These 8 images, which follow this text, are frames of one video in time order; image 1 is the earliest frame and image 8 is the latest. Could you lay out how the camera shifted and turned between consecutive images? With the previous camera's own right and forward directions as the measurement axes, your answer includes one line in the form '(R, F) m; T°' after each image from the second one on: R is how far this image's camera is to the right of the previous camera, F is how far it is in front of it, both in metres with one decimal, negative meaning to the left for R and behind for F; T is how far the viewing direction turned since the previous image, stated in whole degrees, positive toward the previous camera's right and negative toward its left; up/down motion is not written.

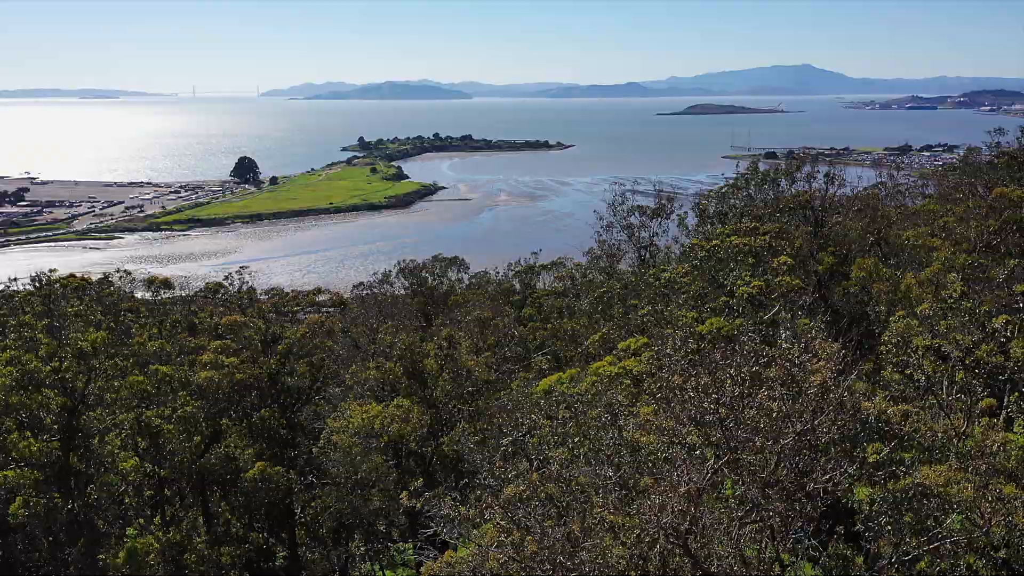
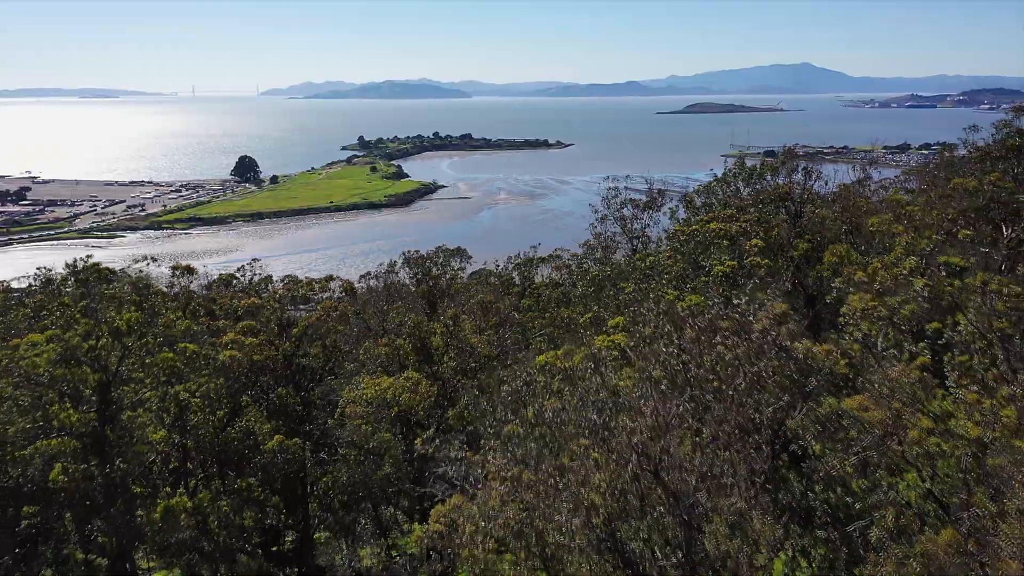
(0.0, -1.4) m; 0°
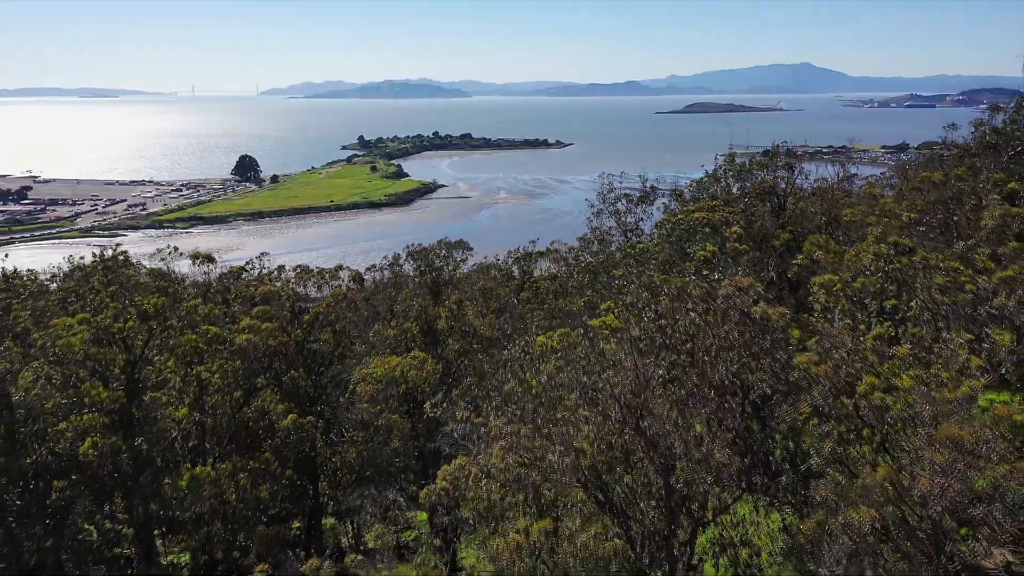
(0.0, -1.2) m; 0°
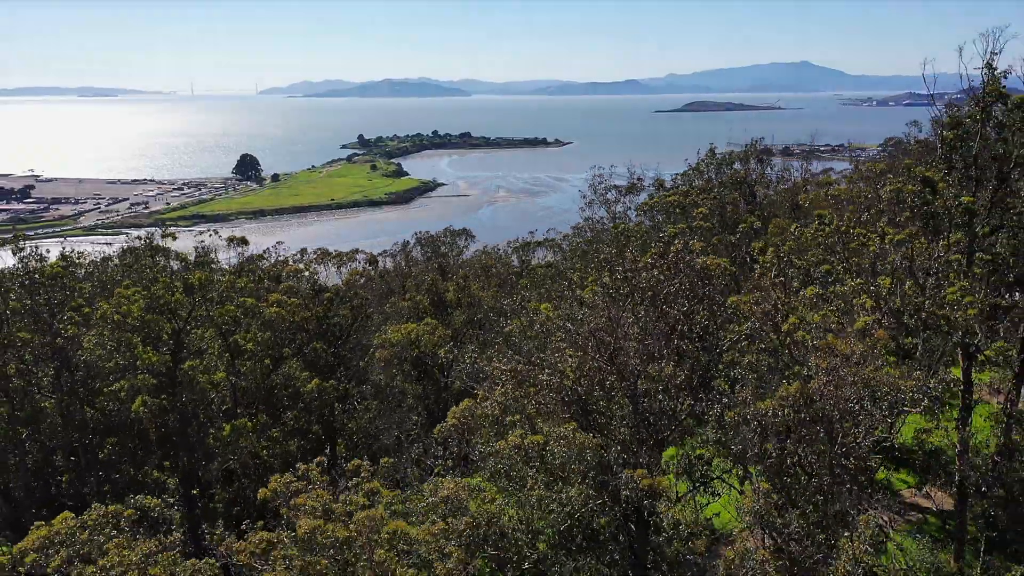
(0.0, -2.5) m; 0°
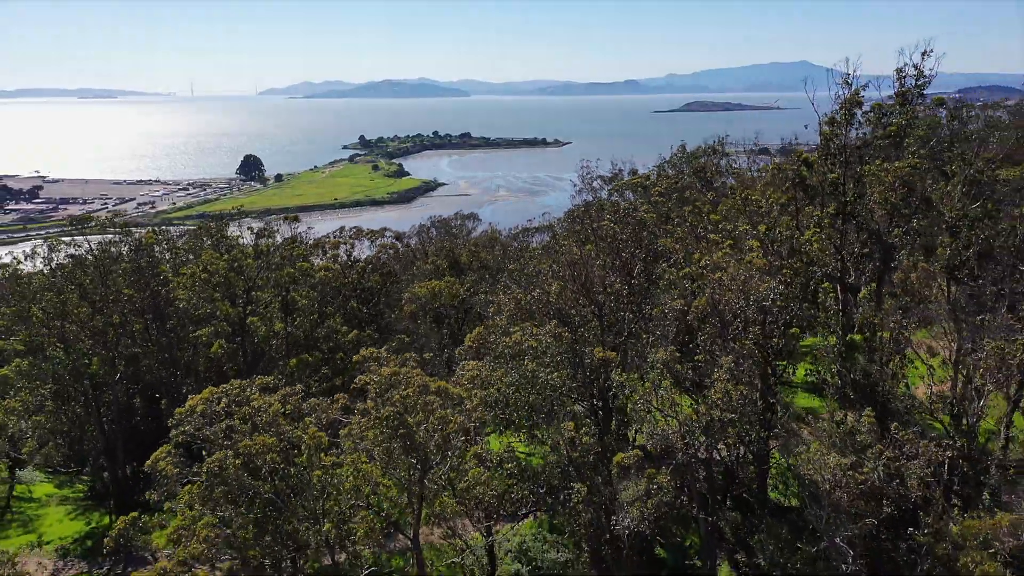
(0.0, -5.4) m; 0°
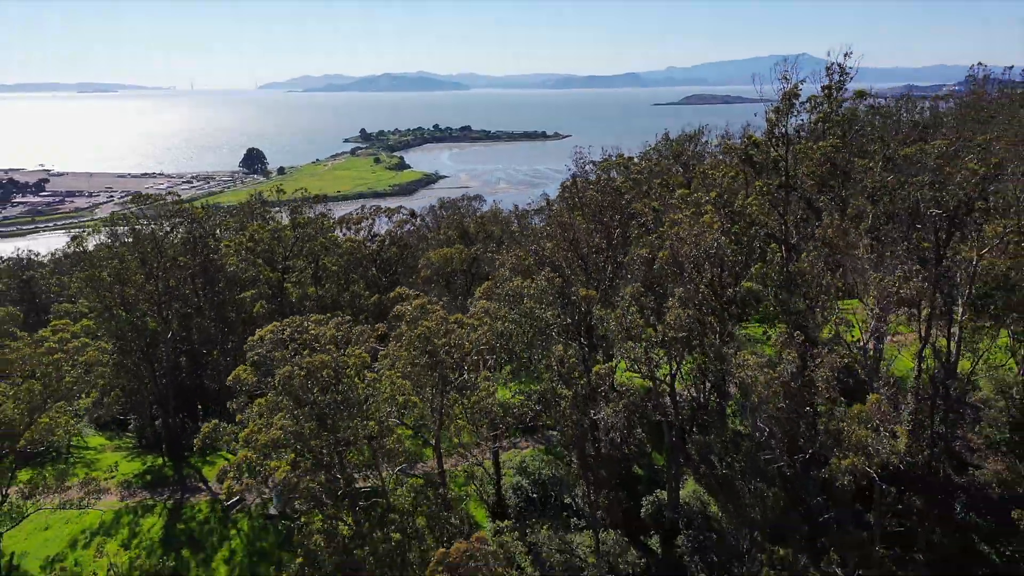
(0.0, -4.1) m; 0°
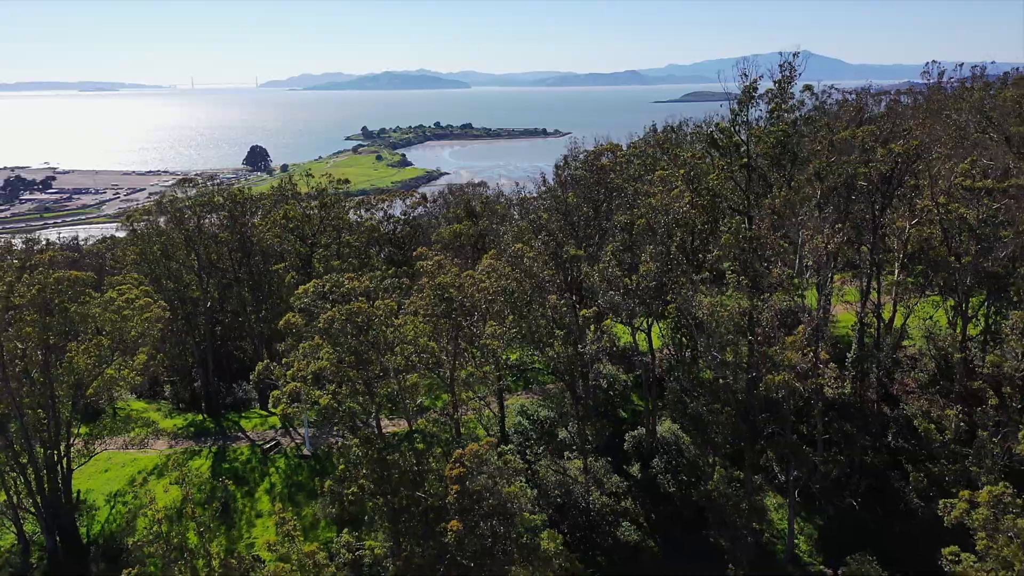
(0.0, -4.0) m; 0°
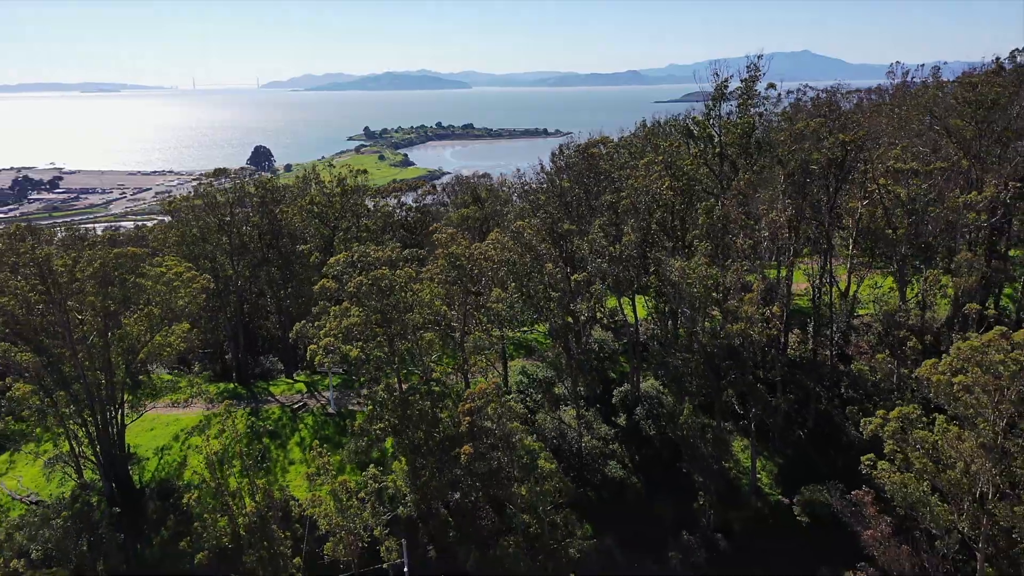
(0.0, -3.8) m; 0°
